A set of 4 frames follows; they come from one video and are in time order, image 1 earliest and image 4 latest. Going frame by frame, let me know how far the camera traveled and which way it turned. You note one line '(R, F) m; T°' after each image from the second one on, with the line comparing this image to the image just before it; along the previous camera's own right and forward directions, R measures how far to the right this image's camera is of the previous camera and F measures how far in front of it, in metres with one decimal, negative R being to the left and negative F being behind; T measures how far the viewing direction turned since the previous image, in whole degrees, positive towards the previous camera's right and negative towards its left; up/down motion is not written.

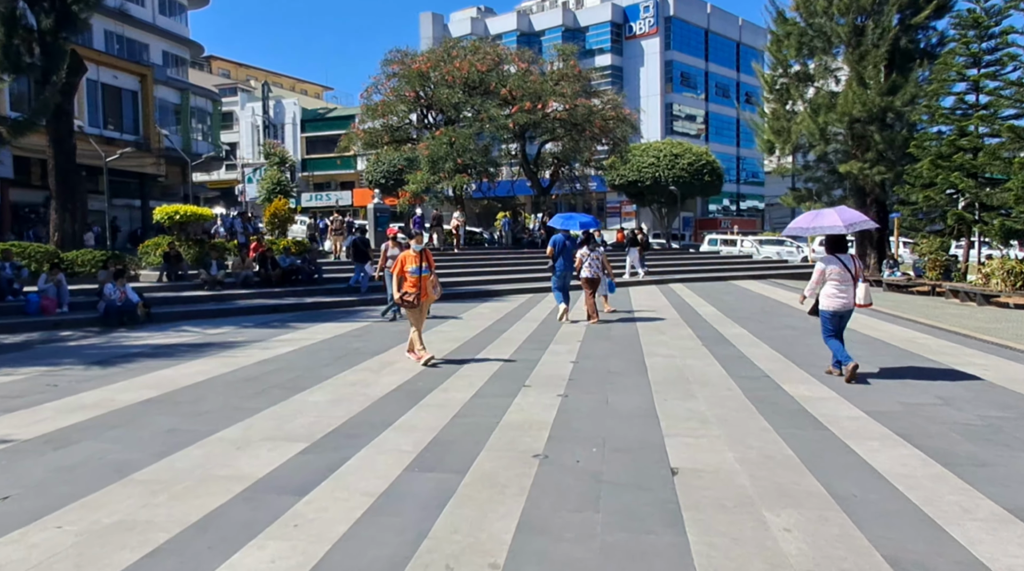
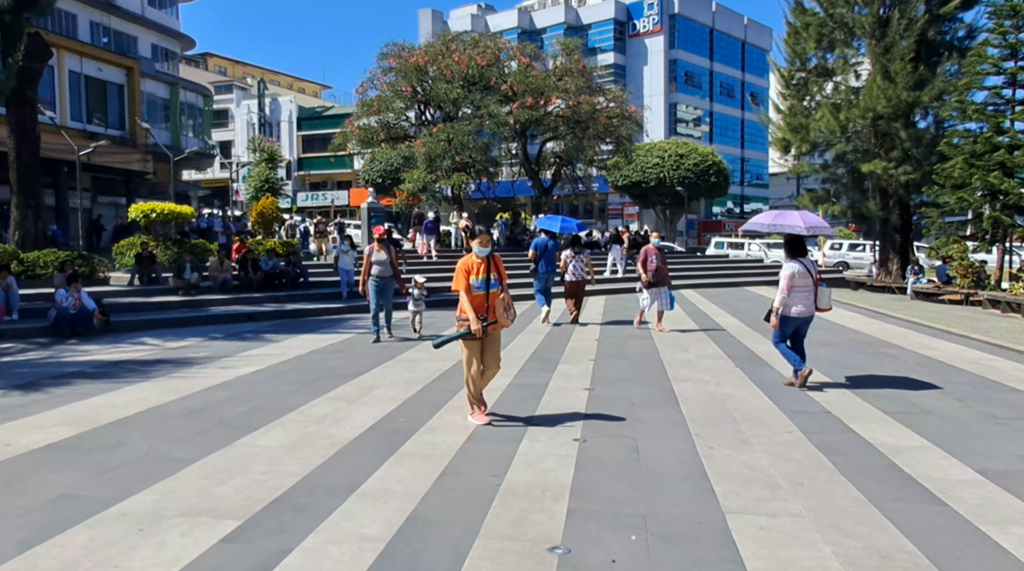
(0.0, +1.4) m; 0°
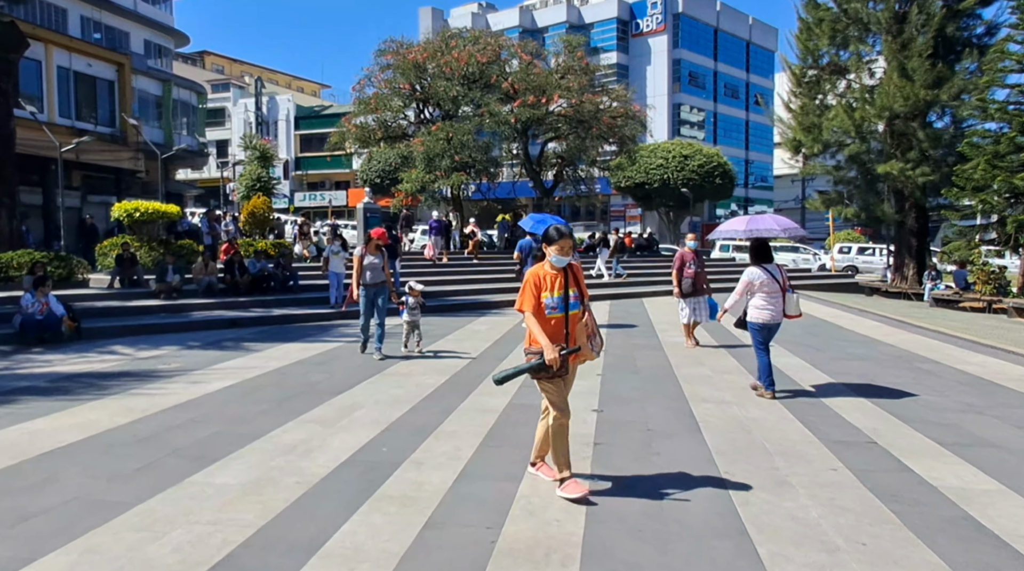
(0.0, +0.8) m; 0°
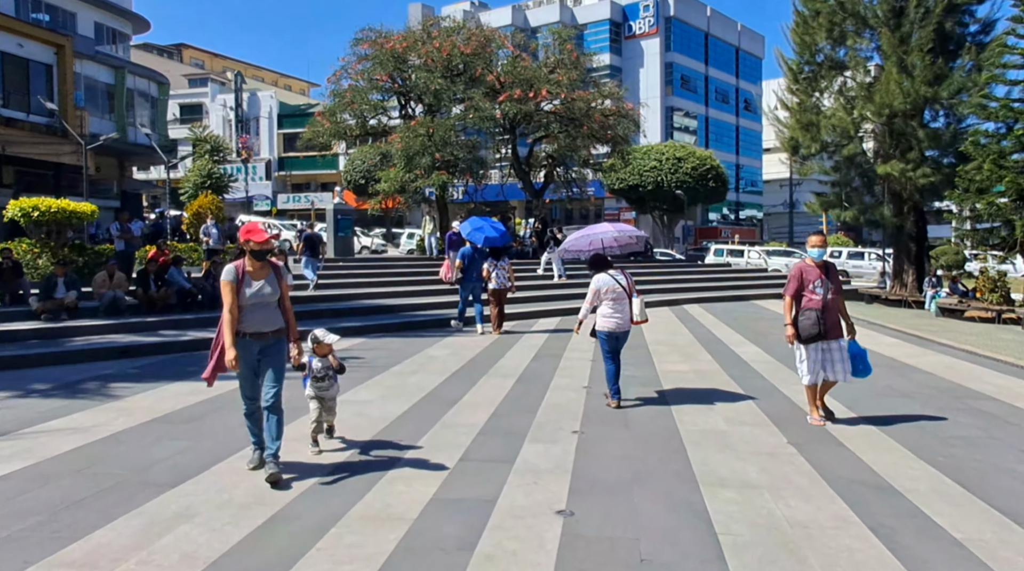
(+0.4, +2.5) m; 0°
